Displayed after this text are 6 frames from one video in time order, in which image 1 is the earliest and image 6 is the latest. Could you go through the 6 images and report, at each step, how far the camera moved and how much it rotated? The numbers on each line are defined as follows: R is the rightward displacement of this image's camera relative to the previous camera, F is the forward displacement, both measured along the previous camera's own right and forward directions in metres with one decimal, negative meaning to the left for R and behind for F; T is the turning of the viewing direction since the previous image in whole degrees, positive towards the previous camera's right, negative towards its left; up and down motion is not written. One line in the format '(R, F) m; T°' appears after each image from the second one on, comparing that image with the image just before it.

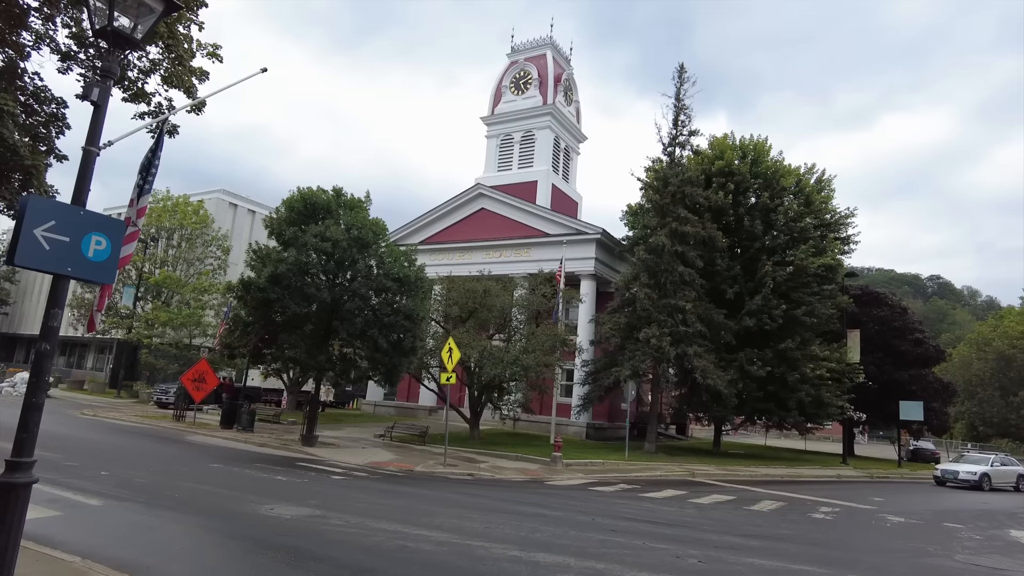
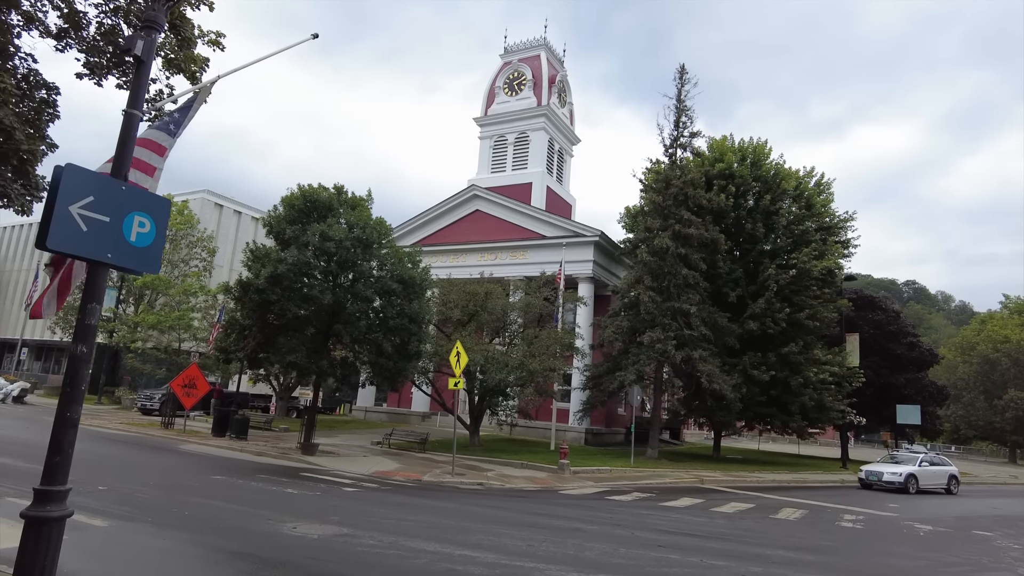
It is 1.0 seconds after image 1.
(-0.8, +0.6) m; +2°
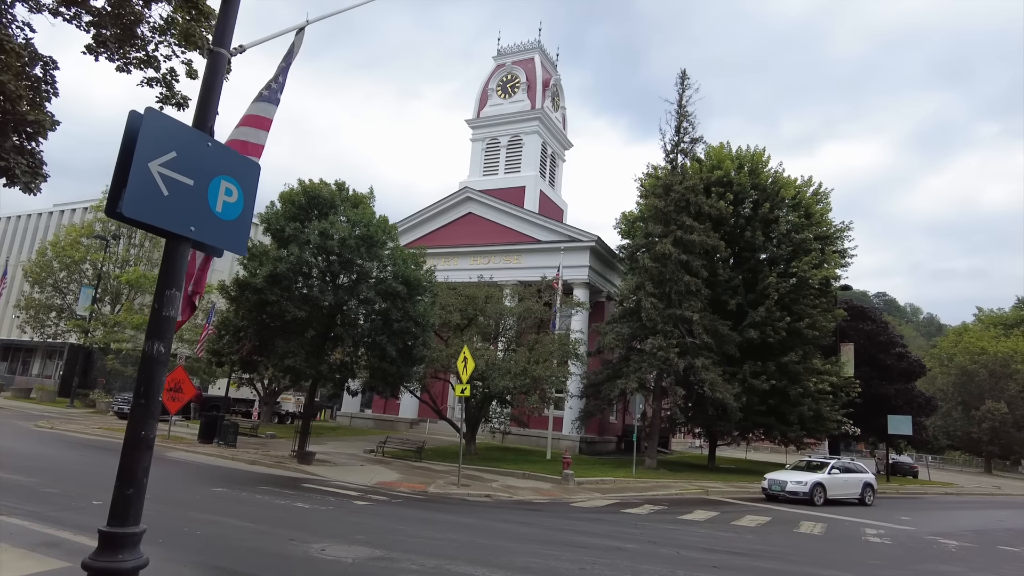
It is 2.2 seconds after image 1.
(-0.9, +0.6) m; +2°
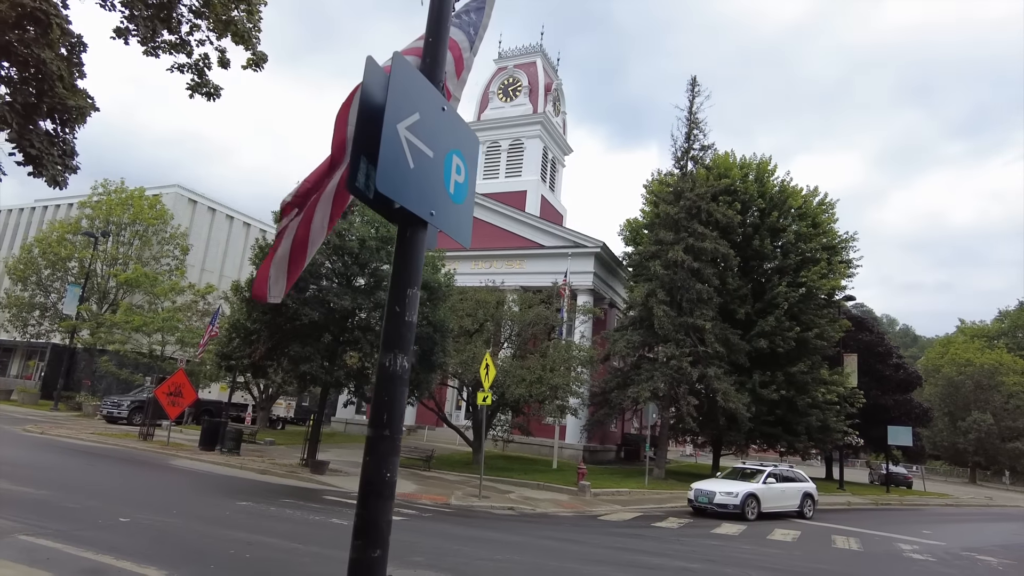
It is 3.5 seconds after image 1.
(-1.1, +0.5) m; +2°
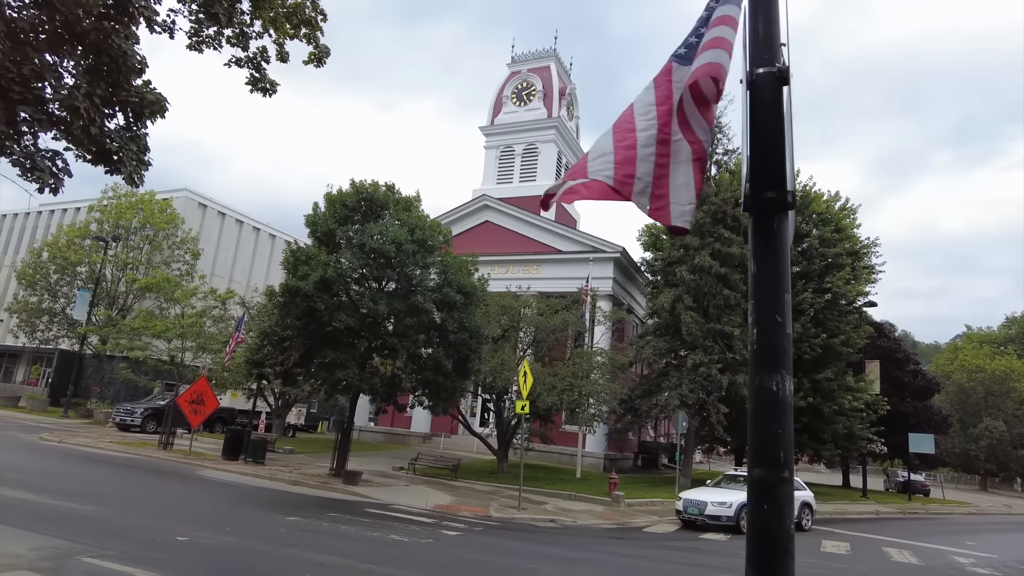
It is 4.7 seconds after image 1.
(-1.0, +0.4) m; 0°
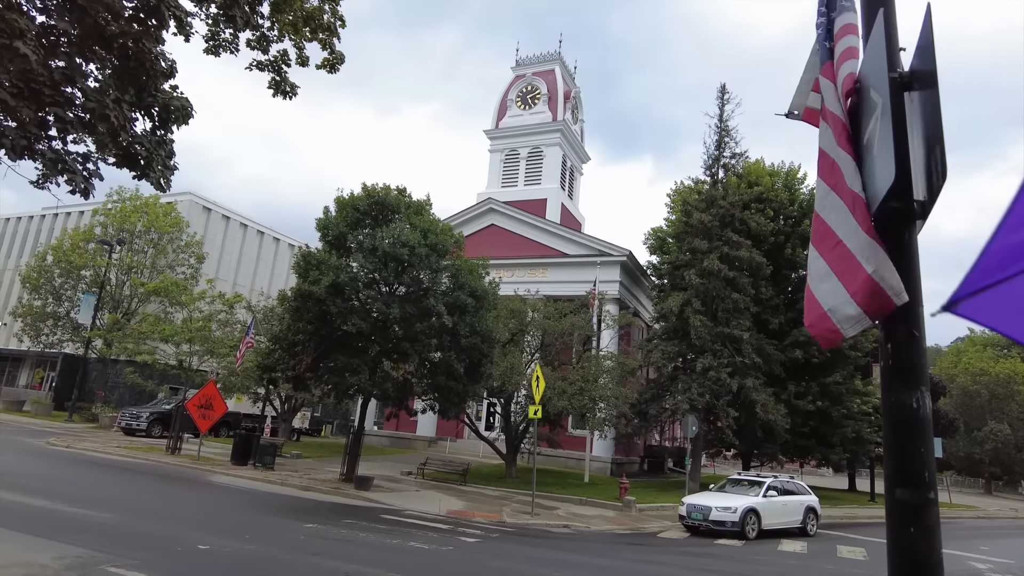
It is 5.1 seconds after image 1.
(-0.3, +0.1) m; 0°
